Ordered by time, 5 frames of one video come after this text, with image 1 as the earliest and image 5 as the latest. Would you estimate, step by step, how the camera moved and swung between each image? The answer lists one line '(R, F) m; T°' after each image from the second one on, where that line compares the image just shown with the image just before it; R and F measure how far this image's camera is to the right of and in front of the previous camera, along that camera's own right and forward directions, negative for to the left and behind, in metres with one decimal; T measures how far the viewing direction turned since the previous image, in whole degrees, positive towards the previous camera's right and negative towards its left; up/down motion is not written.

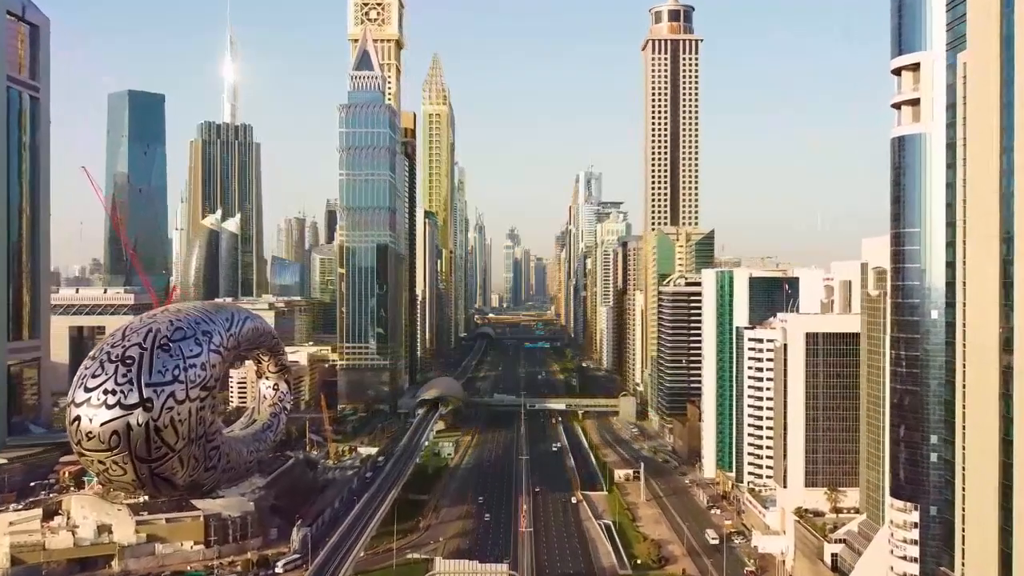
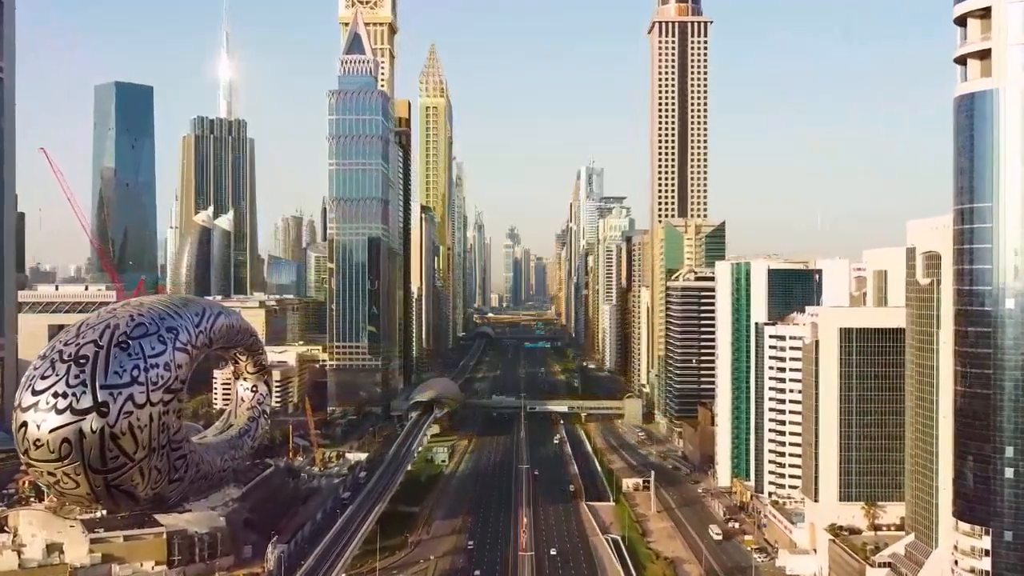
(+0.1, +4.3) m; 0°
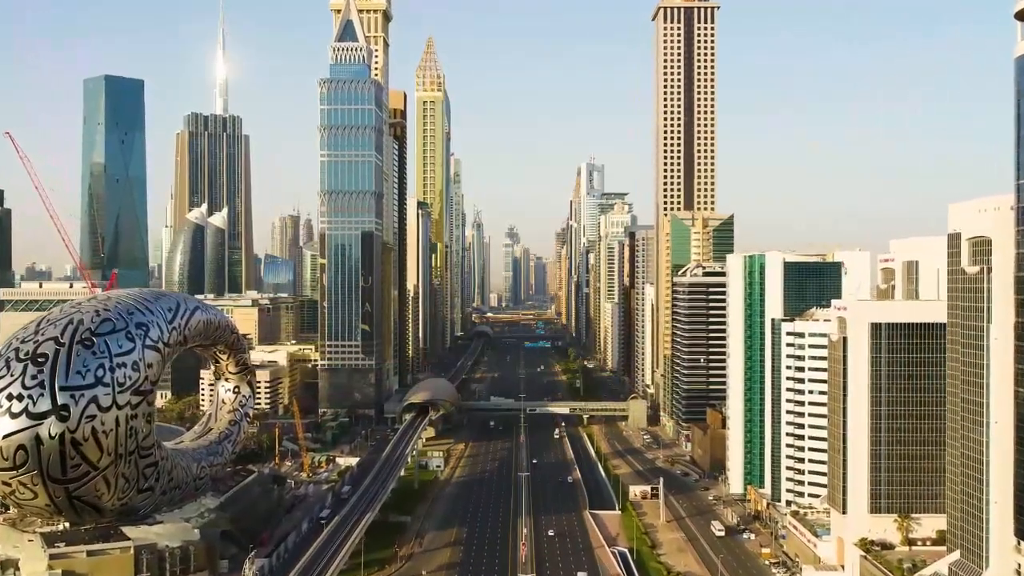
(0.0, +3.1) m; 0°
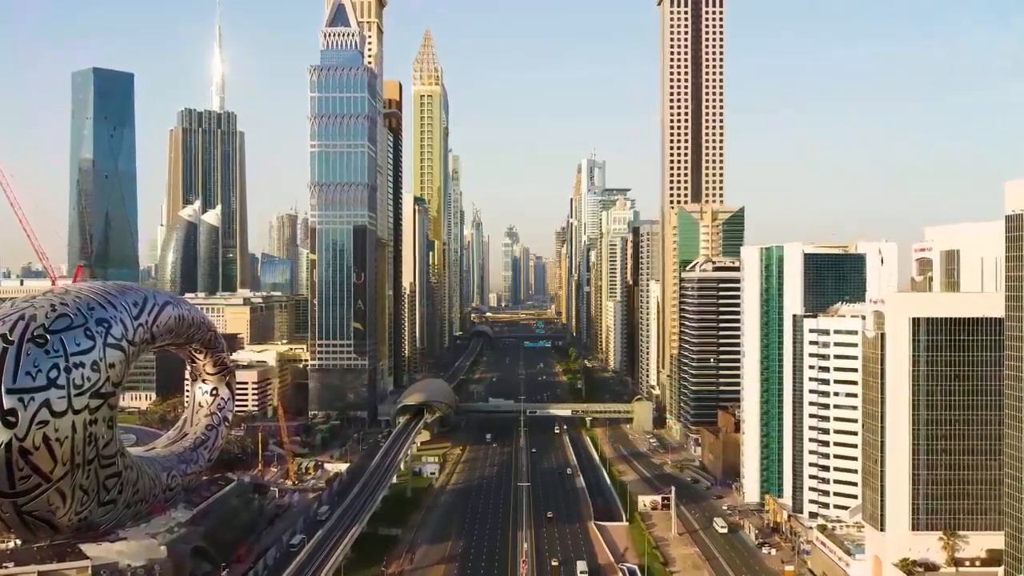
(0.0, +3.4) m; 0°
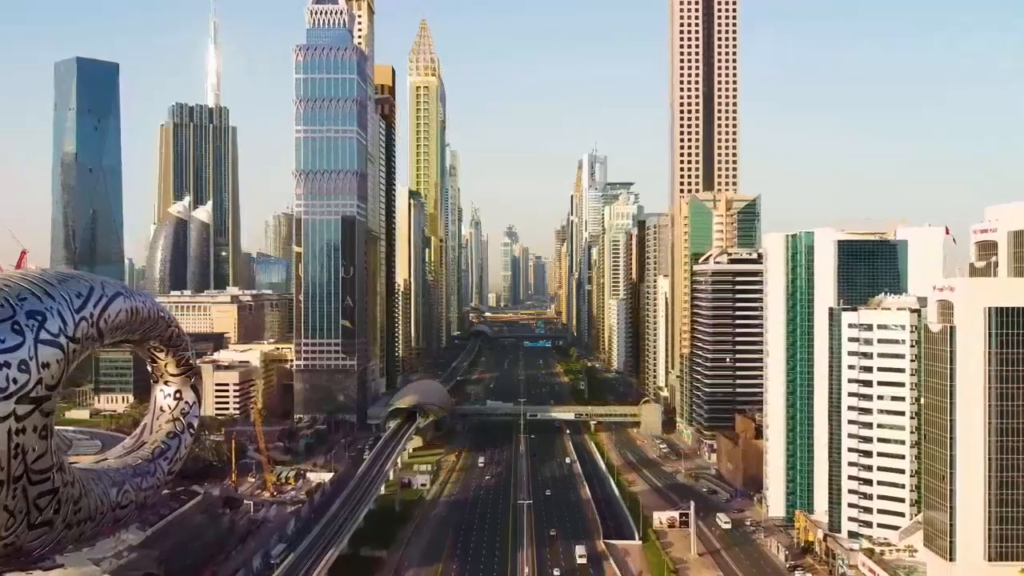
(0.0, +4.6) m; 0°
